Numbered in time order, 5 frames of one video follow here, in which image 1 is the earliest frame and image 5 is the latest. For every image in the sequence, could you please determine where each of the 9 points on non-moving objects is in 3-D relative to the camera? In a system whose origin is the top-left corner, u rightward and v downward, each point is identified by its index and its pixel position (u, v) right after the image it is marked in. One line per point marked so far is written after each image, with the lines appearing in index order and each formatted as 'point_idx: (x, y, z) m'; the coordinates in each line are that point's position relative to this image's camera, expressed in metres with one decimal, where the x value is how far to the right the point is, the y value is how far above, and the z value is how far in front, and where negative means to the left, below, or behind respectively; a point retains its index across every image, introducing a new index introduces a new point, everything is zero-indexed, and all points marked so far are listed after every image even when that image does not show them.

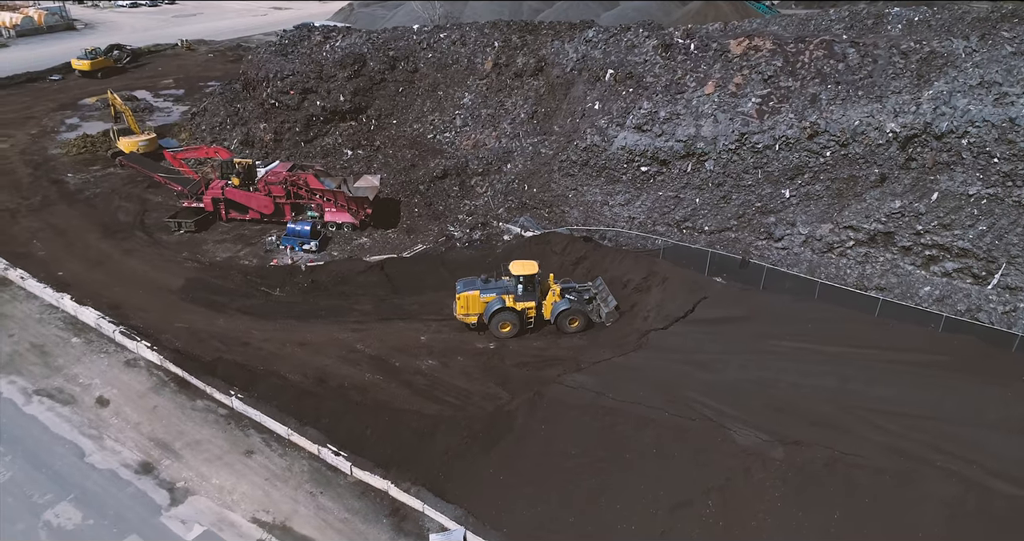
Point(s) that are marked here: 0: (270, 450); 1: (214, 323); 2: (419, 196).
0: (-3.7, -2.8, +11.0) m
1: (-5.9, -1.0, +14.2) m
2: (-2.5, +2.0, +19.4) m
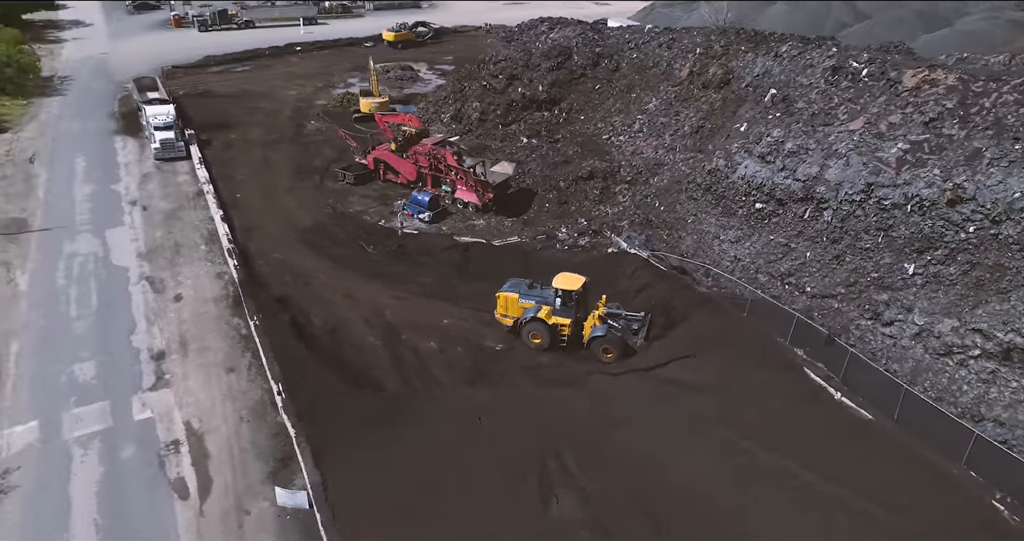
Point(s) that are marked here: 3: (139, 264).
0: (-4.6, -1.8, +12.3) m
1: (-4.7, +0.2, +16.1) m
2: (+1.2, +2.1, +19.1) m
3: (-8.2, +0.2, +15.7) m
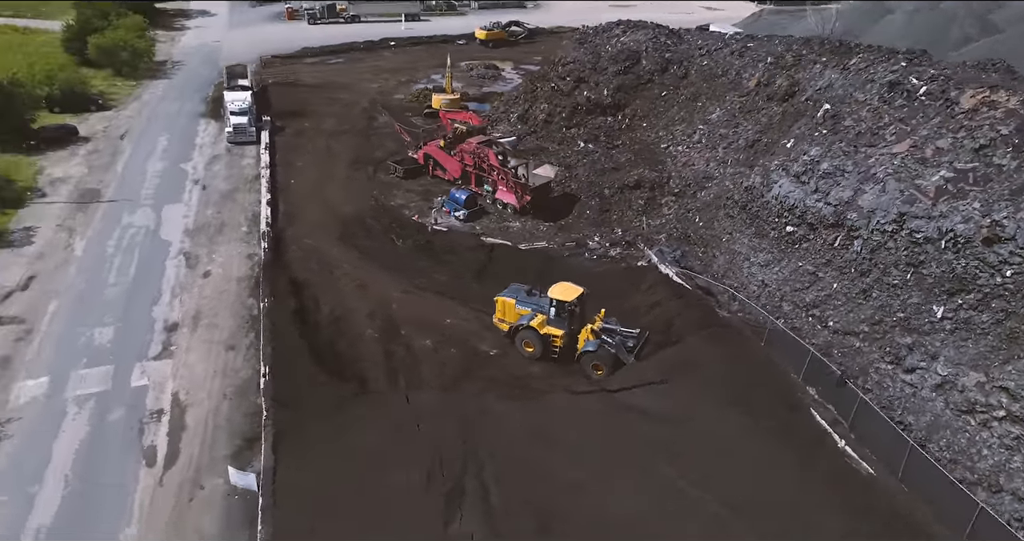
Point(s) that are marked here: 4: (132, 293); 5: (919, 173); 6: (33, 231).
0: (-4.8, -1.5, +12.7) m
1: (-4.2, +0.5, +16.5) m
2: (+2.2, +1.9, +18.6) m
3: (-7.7, +0.7, +16.6) m
4: (-7.7, -0.4, +14.5) m
5: (+6.6, +1.6, +11.4) m
6: (-11.2, +0.9, +16.7) m
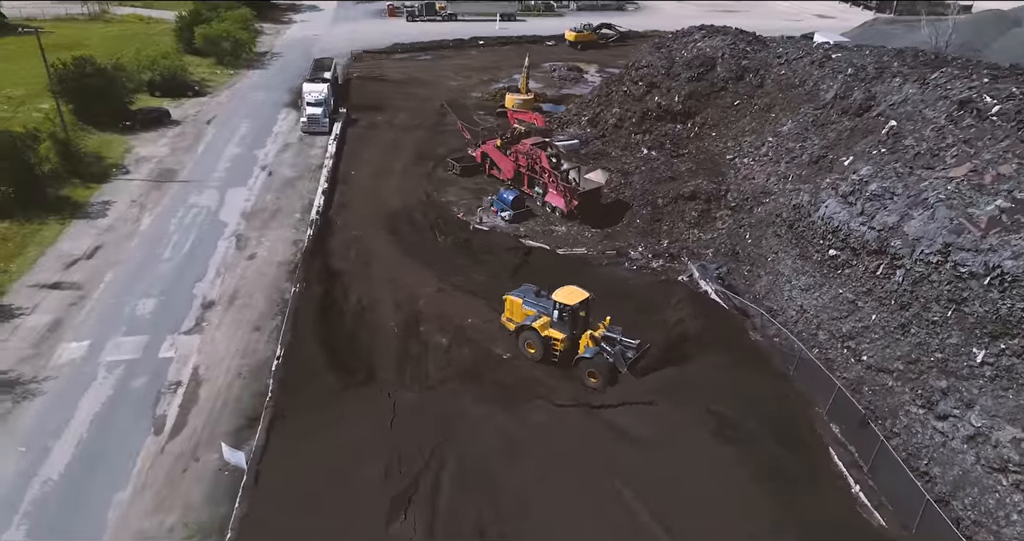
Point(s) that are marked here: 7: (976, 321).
0: (-4.5, -1.2, +13.2) m
1: (-3.3, +0.7, +16.8) m
2: (+3.5, +1.6, +18.0) m
3: (-6.7, +1.2, +17.4) m
4: (-7.1, 0.0, +15.3) m
5: (+6.7, +1.0, +10.3) m
6: (-10.1, +1.6, +18.0) m
7: (+6.3, -0.7, +9.6) m
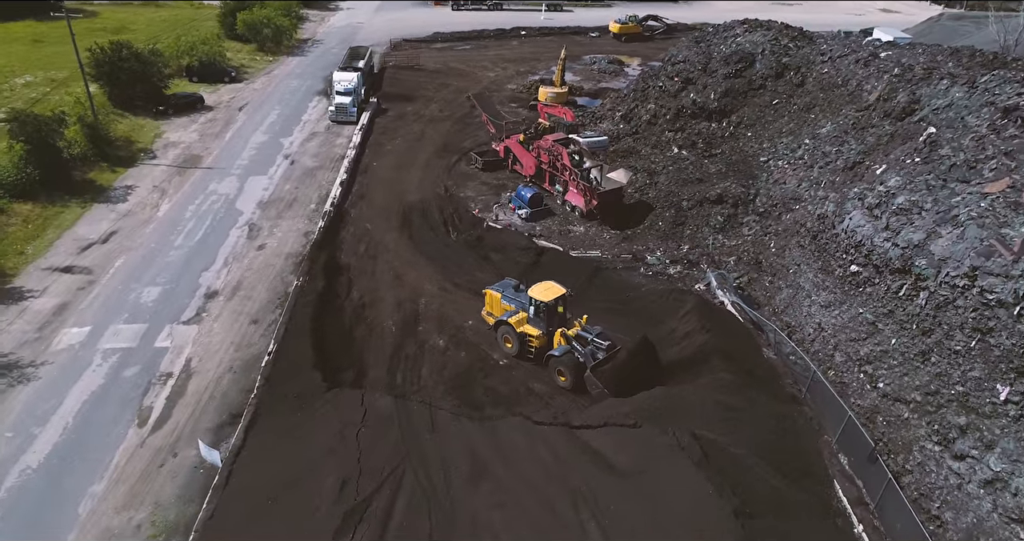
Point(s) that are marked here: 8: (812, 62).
0: (-4.5, -1.0, +13.0) m
1: (-3.0, +0.8, +16.5) m
2: (+3.9, +1.5, +17.2) m
3: (-6.3, +1.5, +17.4) m
4: (-6.9, +0.3, +15.3) m
5: (+6.6, +0.6, +9.3) m
6: (-9.6, +2.1, +18.1) m
7: (+6.0, -1.0, +8.7) m
8: (+8.3, +5.8, +19.9) m
